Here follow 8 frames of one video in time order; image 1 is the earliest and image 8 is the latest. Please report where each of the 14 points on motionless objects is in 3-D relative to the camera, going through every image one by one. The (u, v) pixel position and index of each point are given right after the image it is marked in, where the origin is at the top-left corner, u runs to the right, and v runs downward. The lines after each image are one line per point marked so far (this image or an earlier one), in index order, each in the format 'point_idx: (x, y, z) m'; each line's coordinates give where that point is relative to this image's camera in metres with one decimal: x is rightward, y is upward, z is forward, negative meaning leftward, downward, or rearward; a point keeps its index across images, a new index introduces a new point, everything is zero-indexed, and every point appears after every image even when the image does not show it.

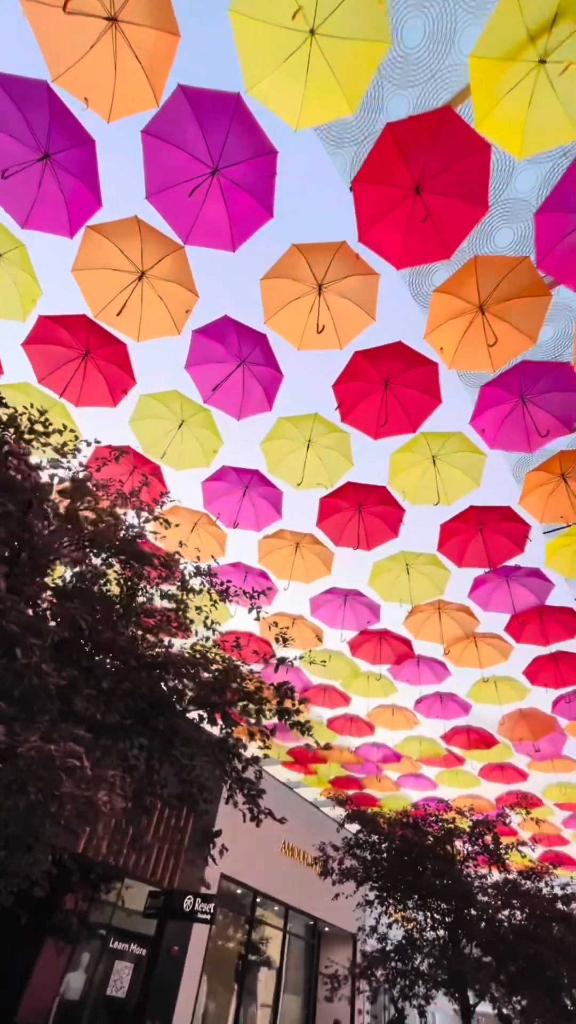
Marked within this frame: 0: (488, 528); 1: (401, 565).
0: (+2.7, -0.2, +6.3) m
1: (+1.7, -0.8, +7.0) m
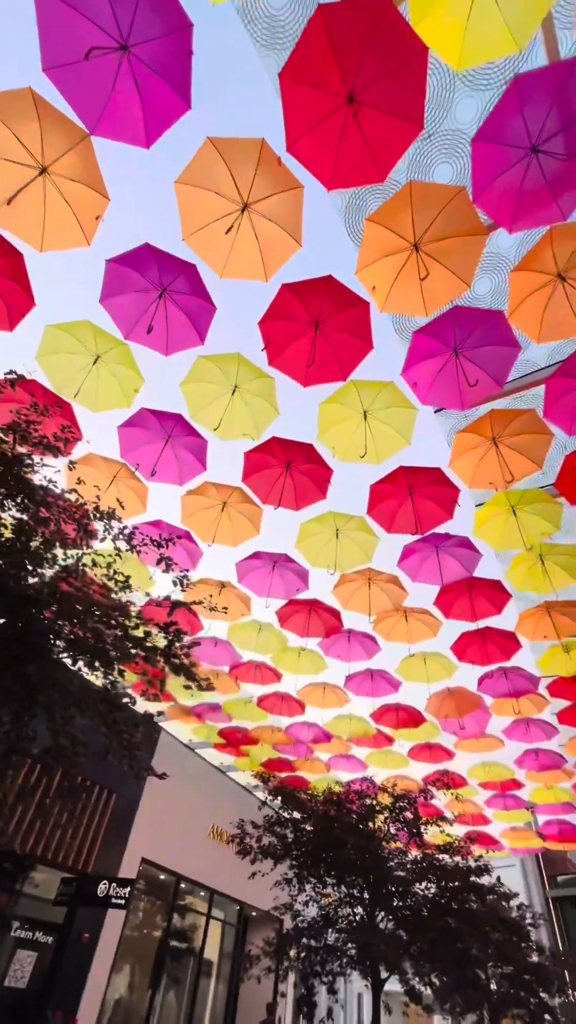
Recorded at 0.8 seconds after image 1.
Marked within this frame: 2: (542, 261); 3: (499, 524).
0: (+1.7, +0.3, +6.2) m
1: (+0.6, -0.3, +6.8) m
2: (+2.5, +2.4, +4.6) m
3: (+2.9, -0.2, +6.6) m
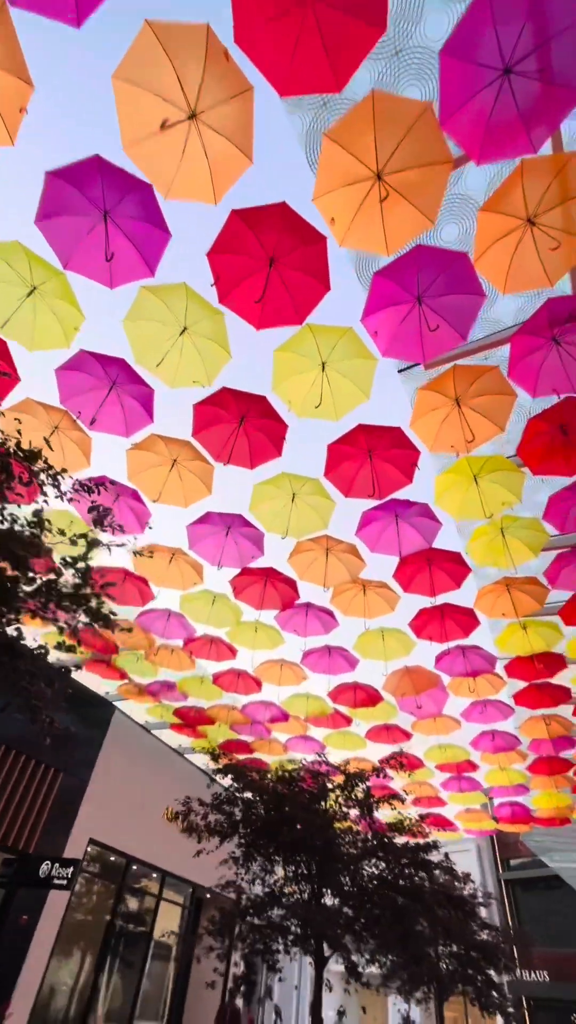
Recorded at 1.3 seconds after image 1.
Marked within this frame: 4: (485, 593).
0: (+1.1, +0.7, +5.9) m
1: (0.0, +0.2, +6.4) m
2: (+2.0, +2.8, +4.4) m
3: (+2.3, +0.3, +6.4) m
4: (+3.2, -1.3, +7.9) m
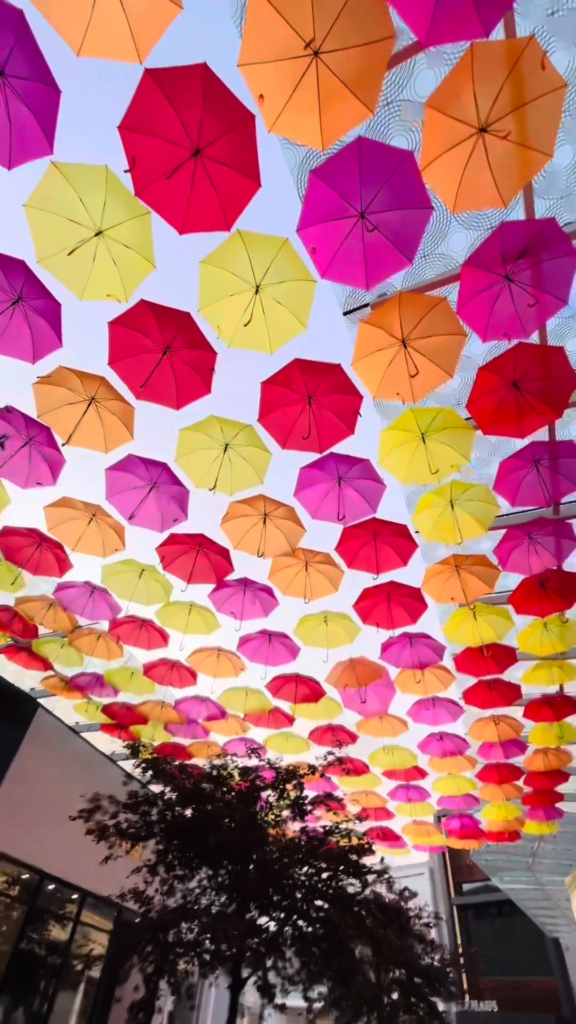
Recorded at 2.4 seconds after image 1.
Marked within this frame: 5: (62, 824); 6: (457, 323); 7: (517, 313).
0: (+0.3, +1.3, +5.3) m
1: (-0.8, +0.8, +5.8) m
2: (+1.5, +3.4, +4.0) m
3: (+1.5, +0.7, +5.9) m
4: (+2.2, -0.9, +7.4) m
5: (-5.2, -7.0, +10.9) m
6: (+1.8, +2.0, +5.1) m
7: (+2.3, +2.0, +4.9) m
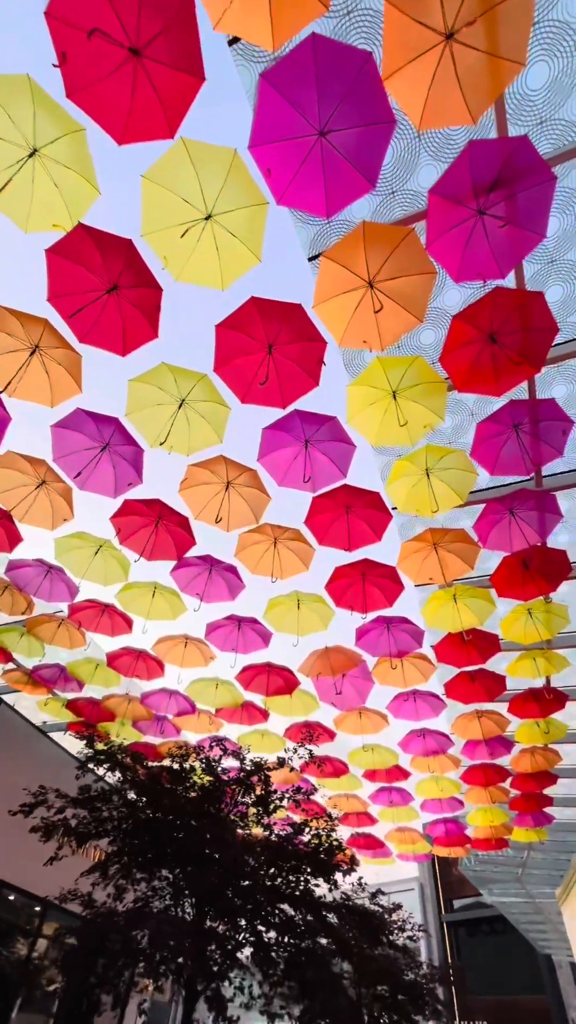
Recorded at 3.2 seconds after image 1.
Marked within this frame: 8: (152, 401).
0: (-0.1, +1.7, +4.9) m
1: (-1.3, +1.2, +5.4) m
2: (+1.1, +3.8, +3.6) m
3: (+1.0, +1.1, +5.5) m
4: (+1.8, -0.5, +6.9) m
5: (-5.7, -6.7, +10.2) m
6: (+1.4, +2.4, +4.7) m
7: (+1.9, +2.5, +4.5) m
8: (-1.5, +1.2, +5.4) m
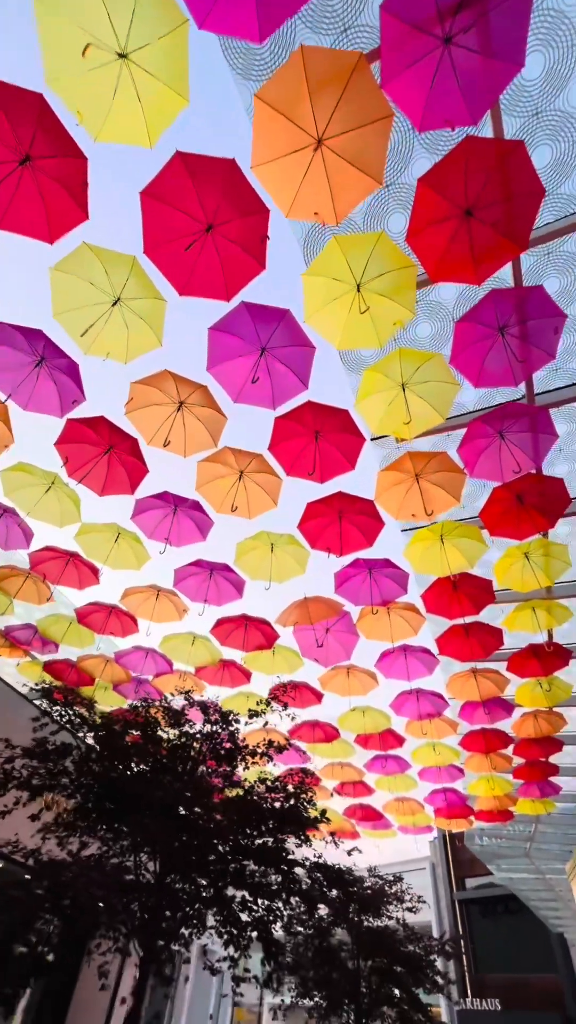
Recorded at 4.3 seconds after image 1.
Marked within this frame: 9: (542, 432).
0: (-0.6, +2.6, +4.3) m
1: (-1.8, +2.1, +4.8) m
2: (+0.5, +4.7, +2.9) m
3: (+0.5, +2.1, +4.8) m
4: (+1.3, +0.4, +6.3) m
5: (-6.0, -5.8, +9.9) m
6: (+0.8, +3.3, +4.0) m
7: (+1.4, +3.4, +3.8) m
8: (-2.0, +2.1, +4.8) m
9: (+3.1, +1.0, +5.8) m
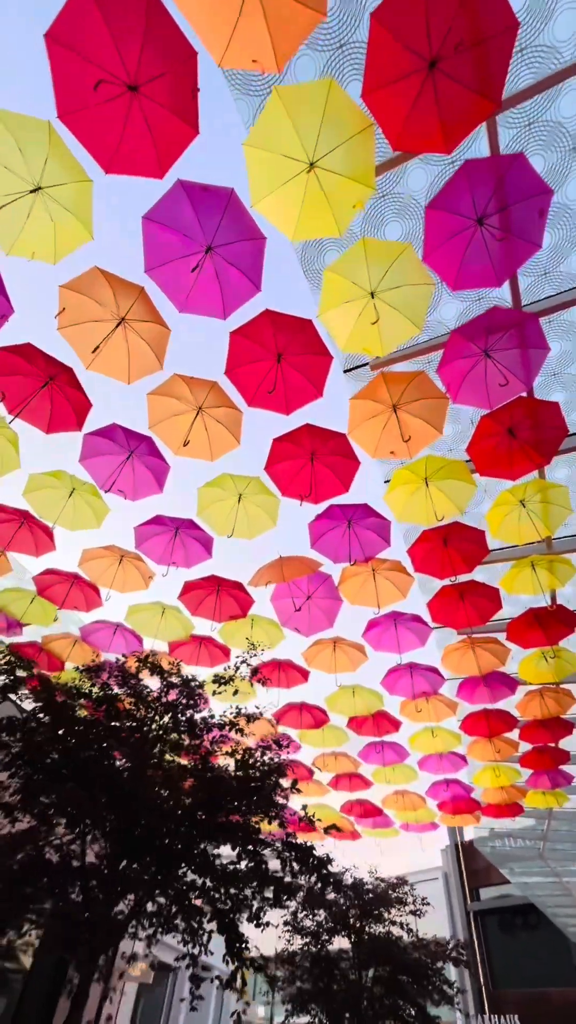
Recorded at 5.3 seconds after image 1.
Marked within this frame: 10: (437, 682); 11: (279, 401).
0: (-1.1, +3.3, +3.7) m
1: (-2.3, +2.8, +4.2) m
2: (-0.1, +5.5, +2.4) m
3: (0.0, +2.8, +4.2) m
4: (+0.9, +1.2, +5.6) m
5: (-6.2, -5.2, +9.2) m
6: (+0.3, +4.1, +3.4) m
7: (+0.9, +4.2, +3.2) m
8: (-2.5, +2.8, +4.2) m
9: (+2.6, +1.8, +5.2) m
10: (+2.7, -3.1, +8.7) m
11: (-0.1, +1.3, +5.2) m
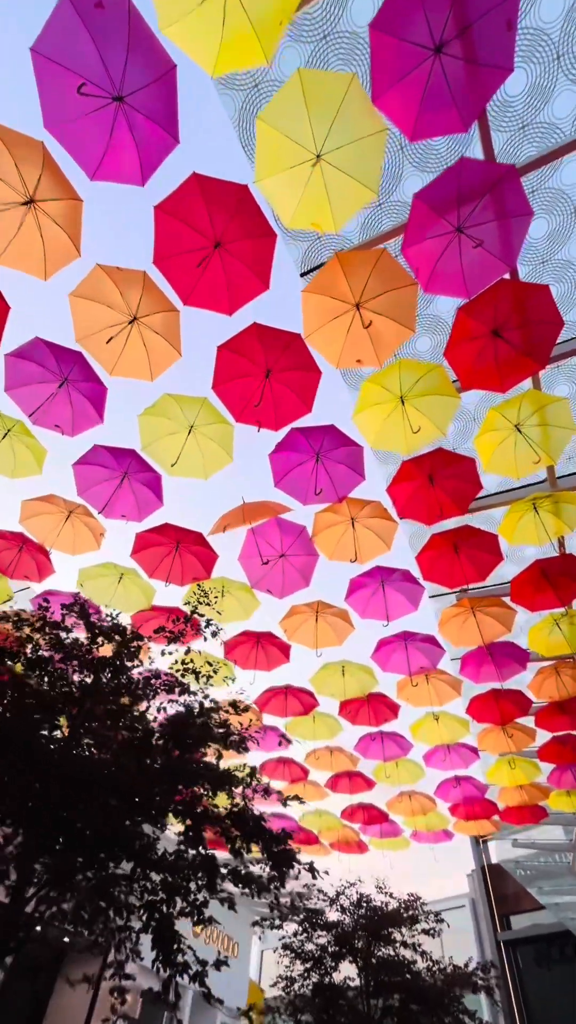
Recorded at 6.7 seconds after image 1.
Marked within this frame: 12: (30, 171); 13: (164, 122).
0: (-1.8, +4.2, +3.1) m
1: (-2.9, +3.7, +3.6) m
2: (-0.9, +6.5, +1.8) m
3: (-0.6, +3.7, +3.5) m
4: (+0.3, +2.0, +4.8) m
5: (-6.5, -4.8, +8.3) m
6: (-0.4, +5.1, +2.8) m
7: (+0.1, +5.1, +2.6) m
8: (-3.2, +3.6, +3.6) m
9: (+2.1, +2.7, +4.4) m
10: (+2.3, -2.3, +7.6) m
11: (-0.7, +2.1, +4.5) m
12: (-2.2, +3.0, +4.2) m
13: (-1.0, +3.1, +3.9) m
